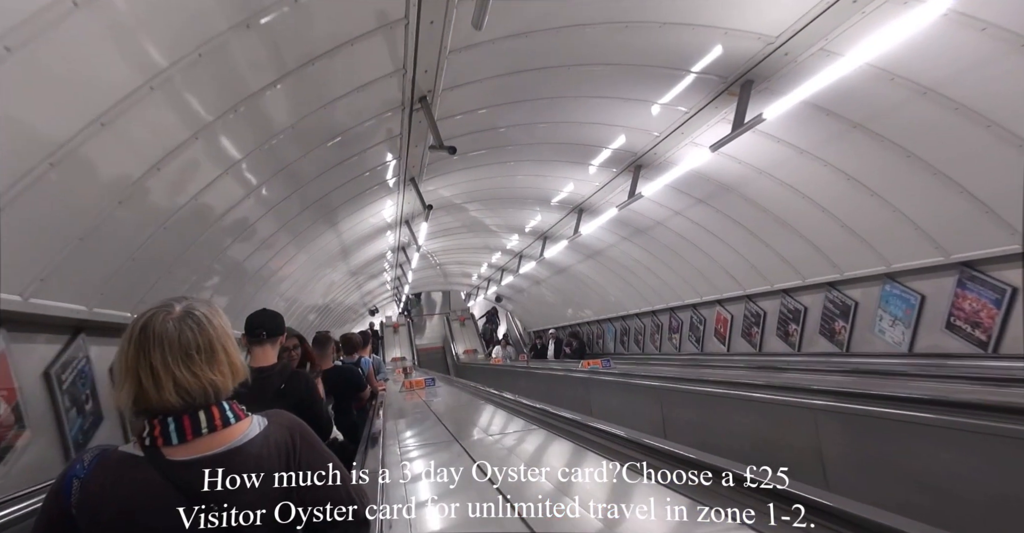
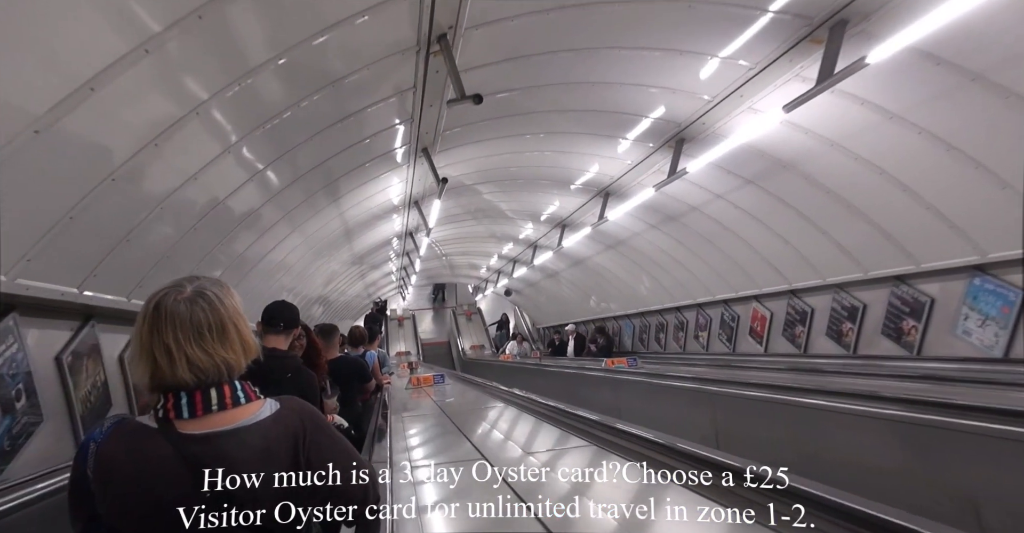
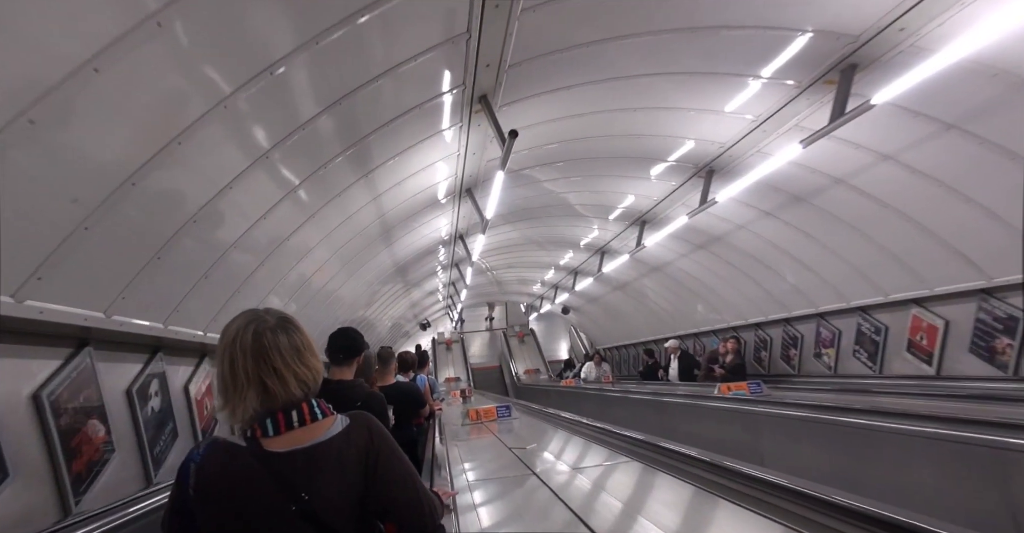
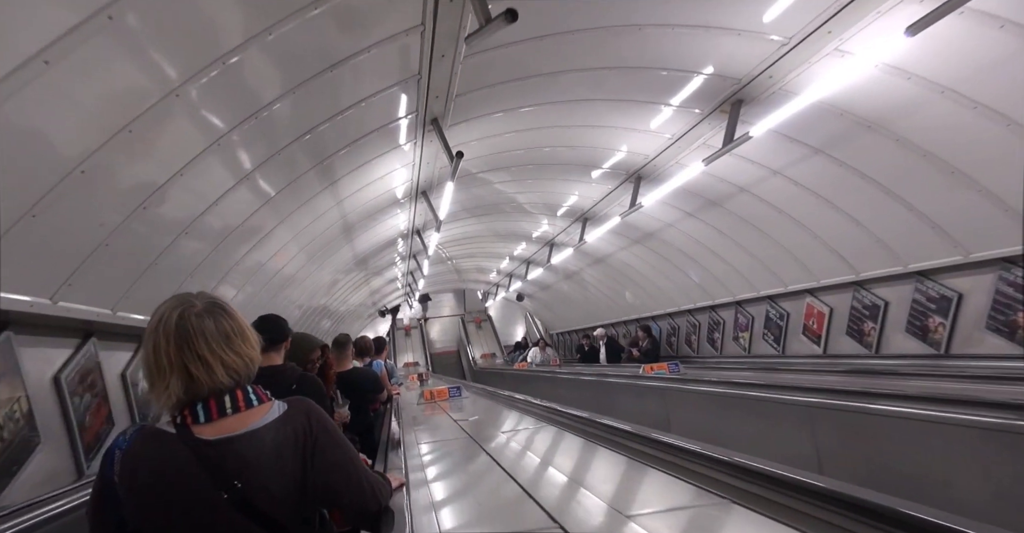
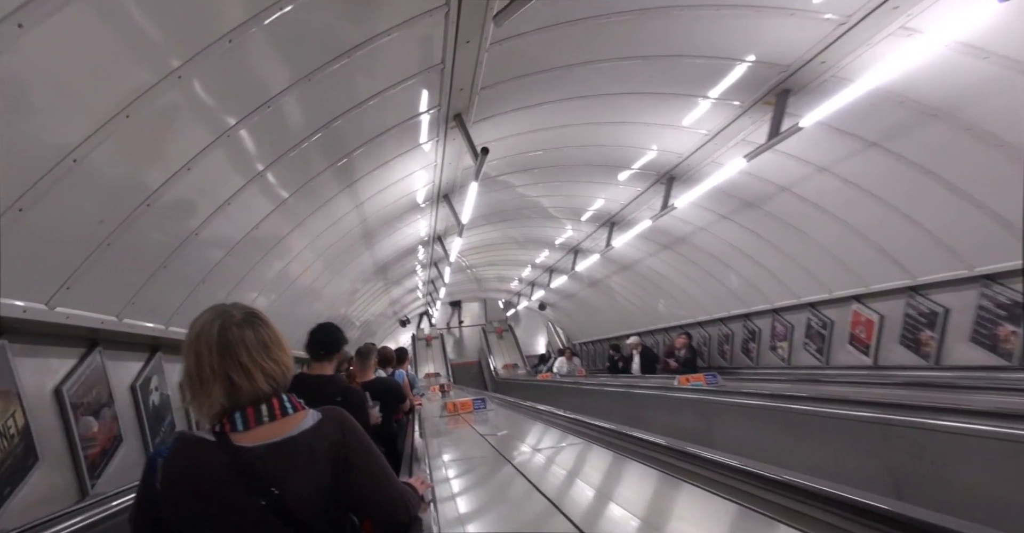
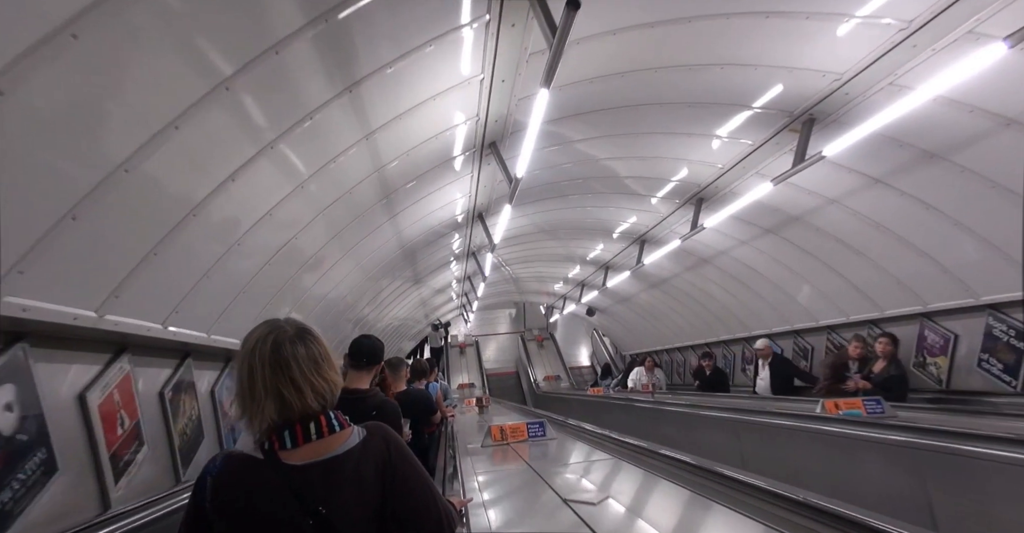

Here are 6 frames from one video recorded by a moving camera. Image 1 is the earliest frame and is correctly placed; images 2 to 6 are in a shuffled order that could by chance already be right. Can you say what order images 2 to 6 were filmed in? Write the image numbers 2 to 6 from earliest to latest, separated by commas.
2, 4, 5, 3, 6
